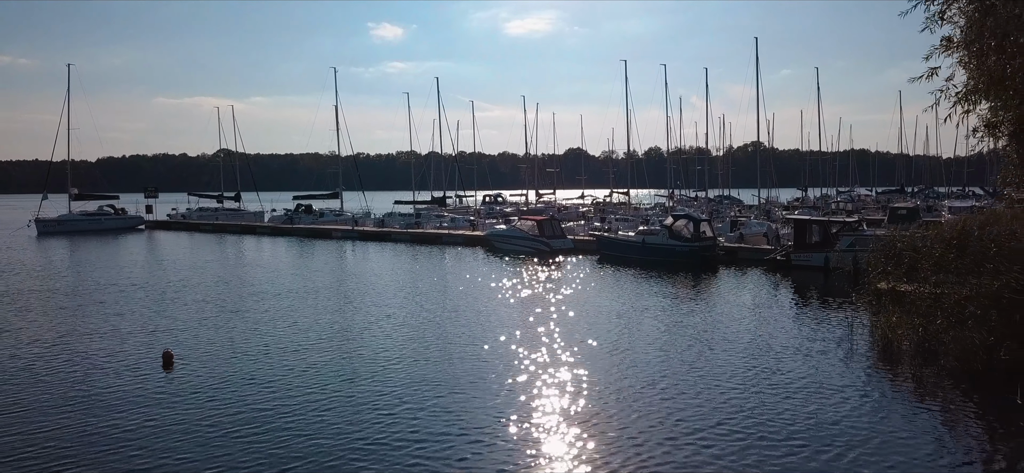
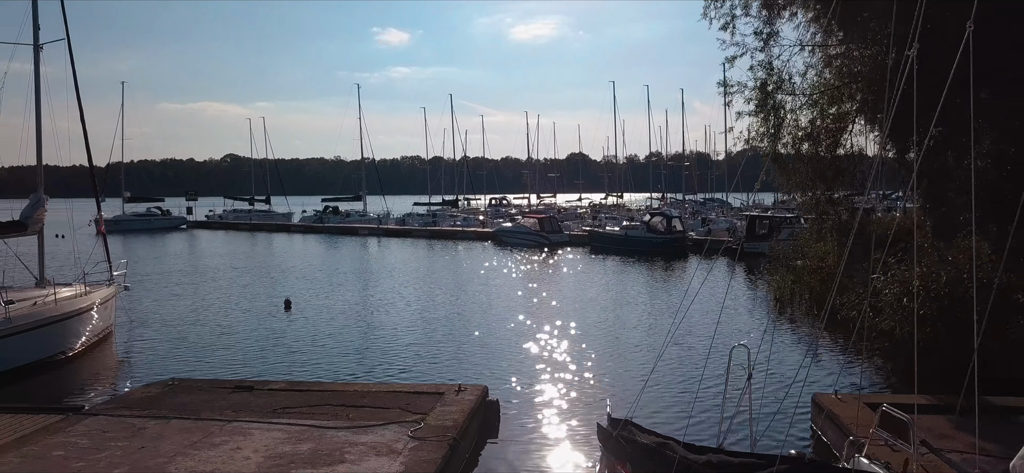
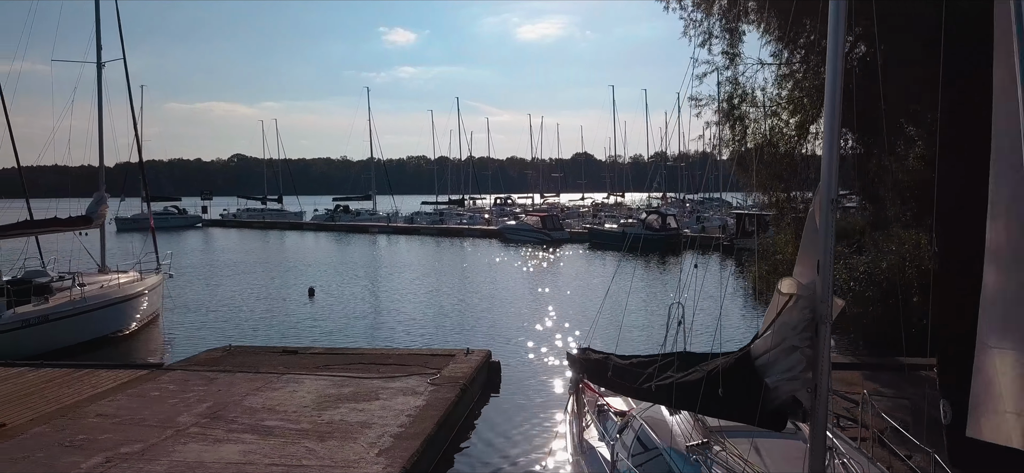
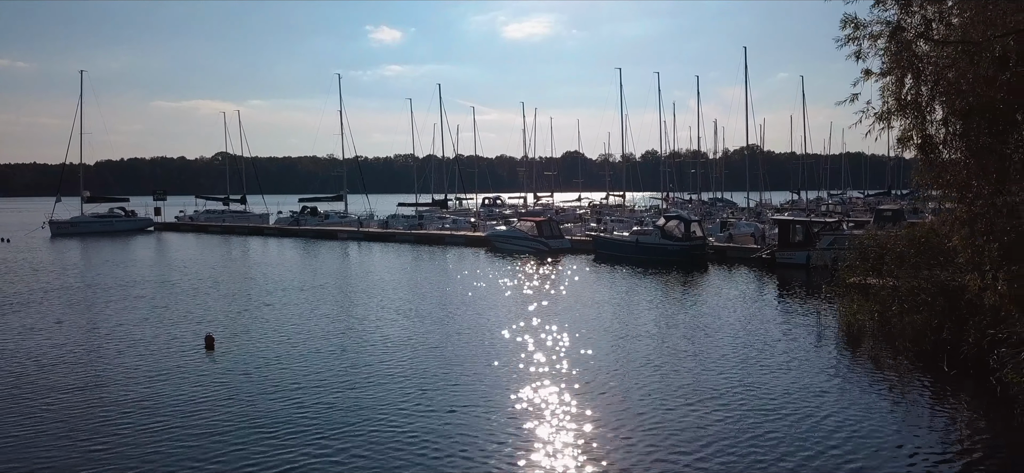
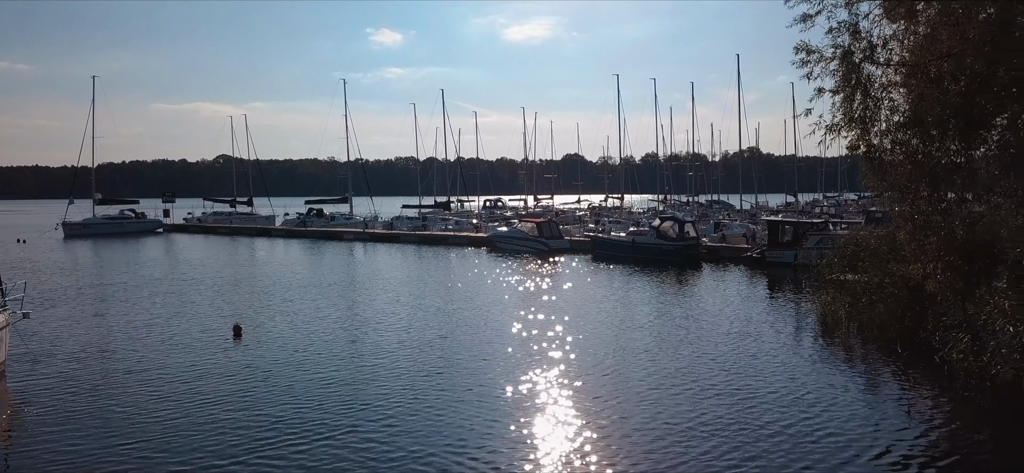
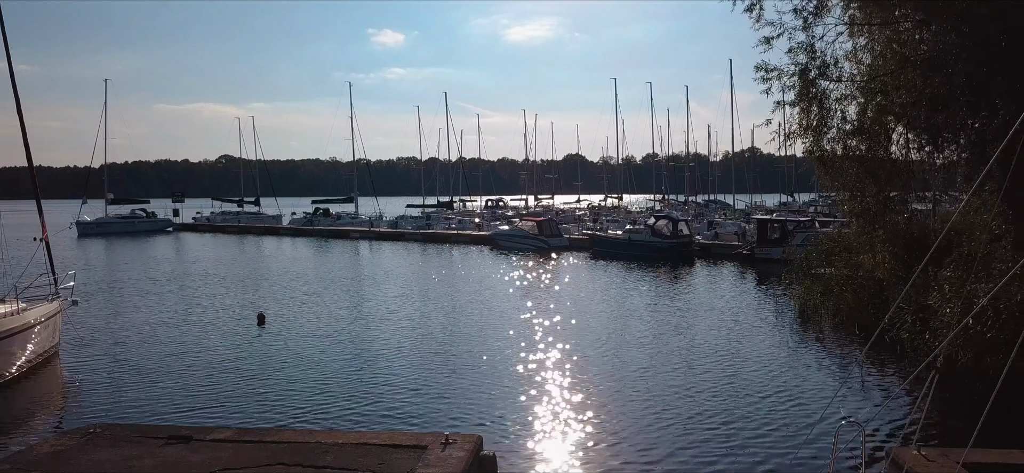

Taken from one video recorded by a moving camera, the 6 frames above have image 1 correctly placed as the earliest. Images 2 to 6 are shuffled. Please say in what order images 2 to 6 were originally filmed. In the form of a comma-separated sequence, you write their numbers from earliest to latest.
4, 5, 6, 2, 3
